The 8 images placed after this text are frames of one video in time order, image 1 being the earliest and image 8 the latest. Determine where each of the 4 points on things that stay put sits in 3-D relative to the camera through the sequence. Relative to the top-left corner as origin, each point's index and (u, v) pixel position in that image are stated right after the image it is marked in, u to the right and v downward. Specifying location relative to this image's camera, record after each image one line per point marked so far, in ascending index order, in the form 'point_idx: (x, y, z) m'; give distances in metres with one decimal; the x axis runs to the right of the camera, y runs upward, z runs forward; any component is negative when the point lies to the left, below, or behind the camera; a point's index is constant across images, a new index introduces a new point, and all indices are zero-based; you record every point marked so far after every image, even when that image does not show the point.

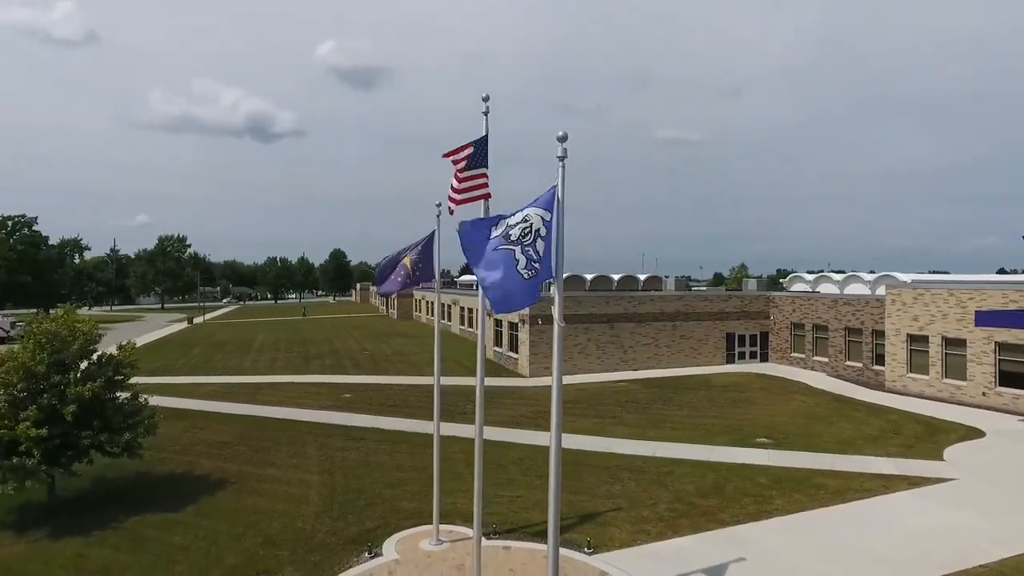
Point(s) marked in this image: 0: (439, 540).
0: (-1.3, -4.5, +11.3) m
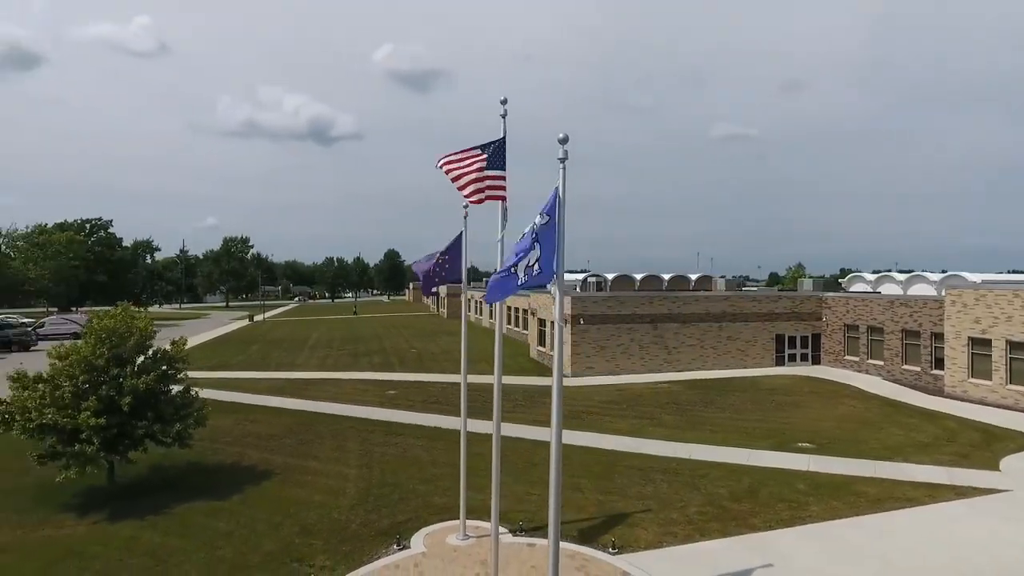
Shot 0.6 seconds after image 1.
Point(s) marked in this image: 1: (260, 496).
0: (-0.8, -4.5, +11.5) m
1: (-5.6, -4.6, +14.2) m
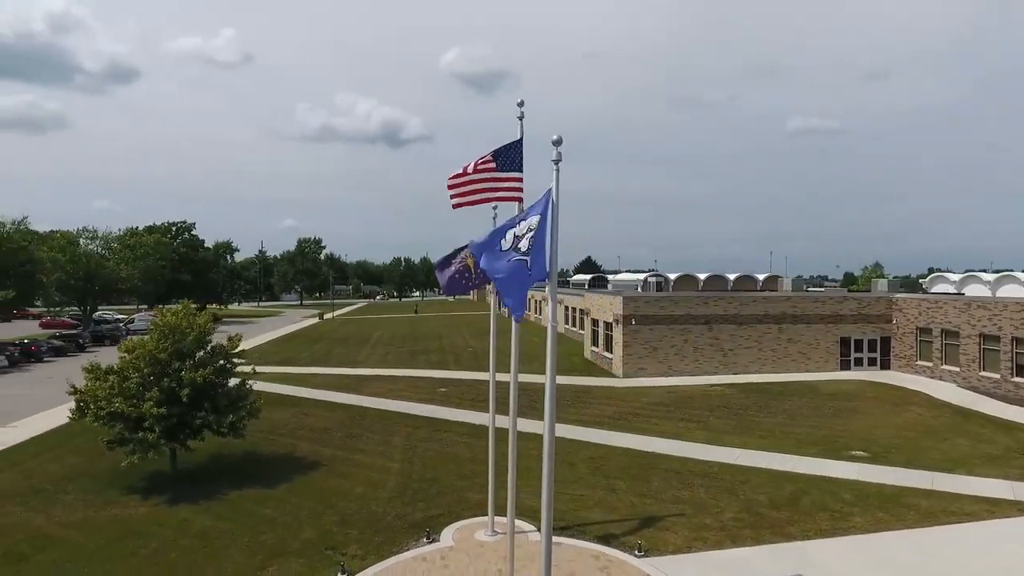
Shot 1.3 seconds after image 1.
0: (-0.3, -4.5, +11.7) m
1: (-4.8, -4.6, +14.8) m
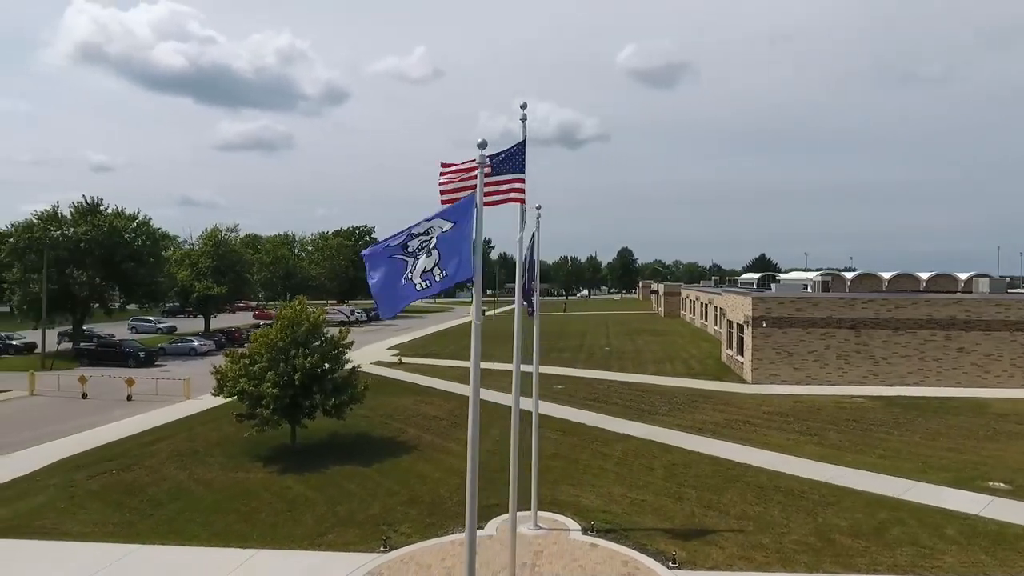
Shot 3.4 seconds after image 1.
0: (+0.5, -4.5, +11.9) m
1: (-3.0, -4.6, +16.1) m
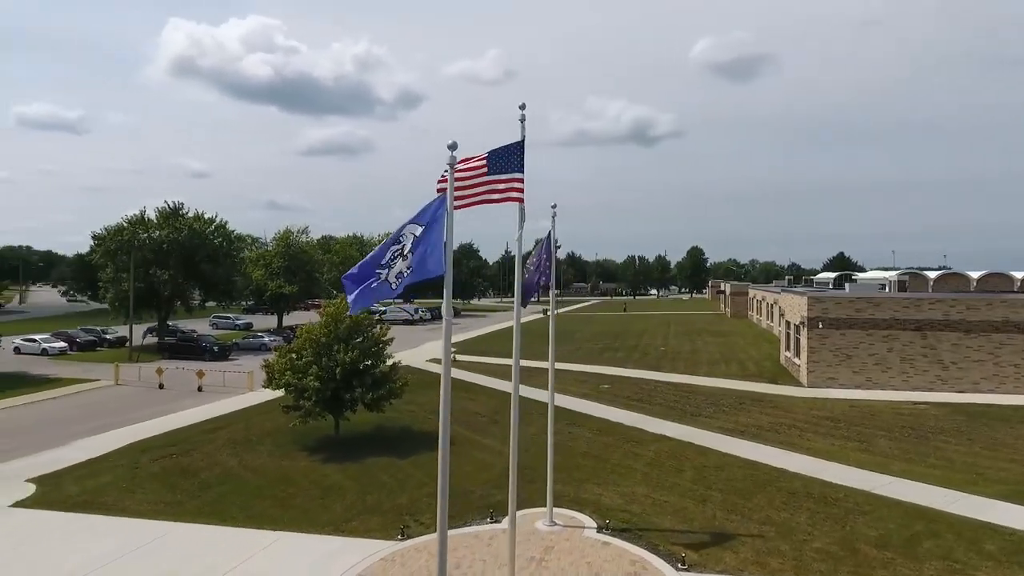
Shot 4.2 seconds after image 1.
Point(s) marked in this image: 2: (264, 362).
0: (+0.8, -4.4, +12.0) m
1: (-2.2, -4.5, +16.6) m
2: (-7.1, -2.1, +18.1) m
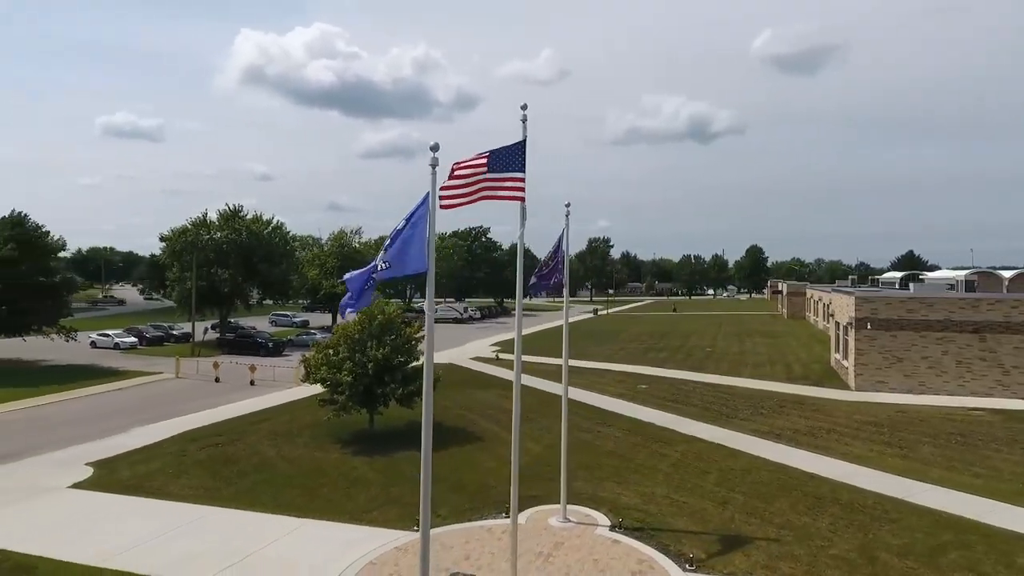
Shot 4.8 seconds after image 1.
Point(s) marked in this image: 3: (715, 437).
0: (+1.0, -4.4, +12.1) m
1: (-1.5, -4.5, +16.9) m
2: (-6.3, -2.1, +18.9) m
3: (+5.7, -4.2, +17.9) m
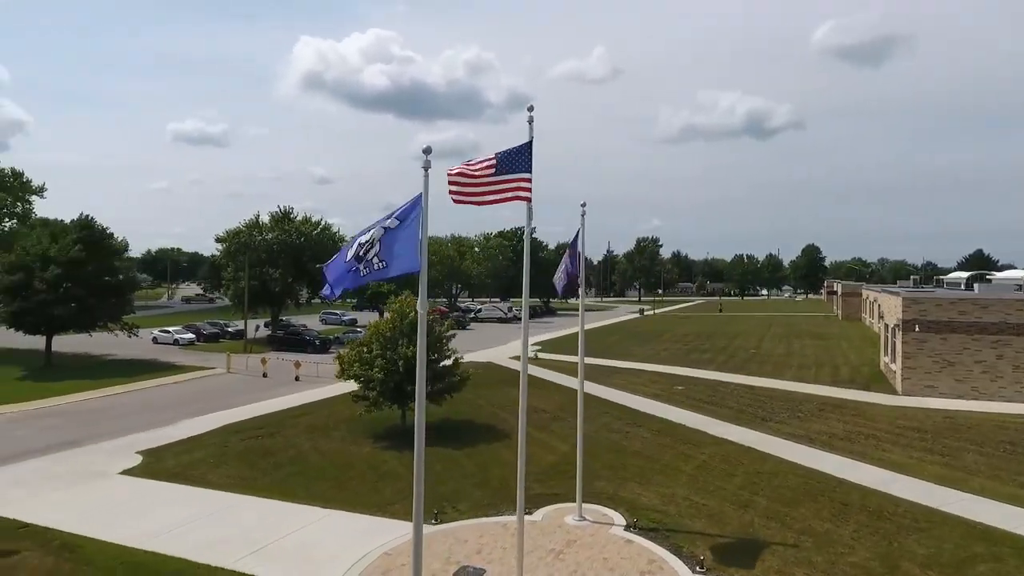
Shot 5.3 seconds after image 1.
0: (+1.3, -4.4, +12.1) m
1: (-0.8, -4.4, +17.2) m
2: (-5.4, -2.1, +19.5) m
3: (+6.5, -4.2, +17.5) m
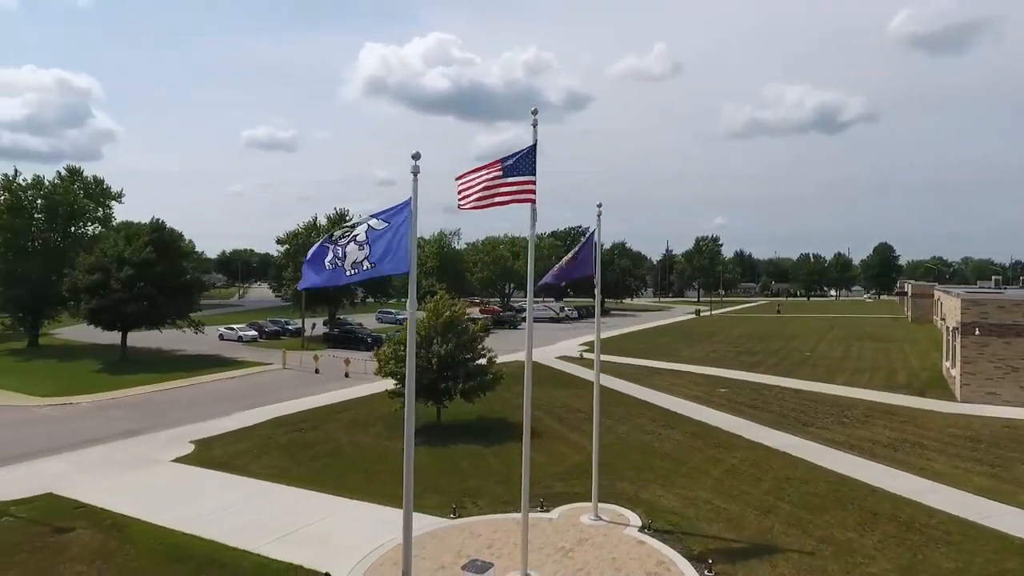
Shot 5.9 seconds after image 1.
0: (+1.6, -4.4, +12.1) m
1: (0.0, -4.4, +17.4) m
2: (-4.3, -2.1, +20.2) m
3: (+7.3, -4.2, +17.0) m
